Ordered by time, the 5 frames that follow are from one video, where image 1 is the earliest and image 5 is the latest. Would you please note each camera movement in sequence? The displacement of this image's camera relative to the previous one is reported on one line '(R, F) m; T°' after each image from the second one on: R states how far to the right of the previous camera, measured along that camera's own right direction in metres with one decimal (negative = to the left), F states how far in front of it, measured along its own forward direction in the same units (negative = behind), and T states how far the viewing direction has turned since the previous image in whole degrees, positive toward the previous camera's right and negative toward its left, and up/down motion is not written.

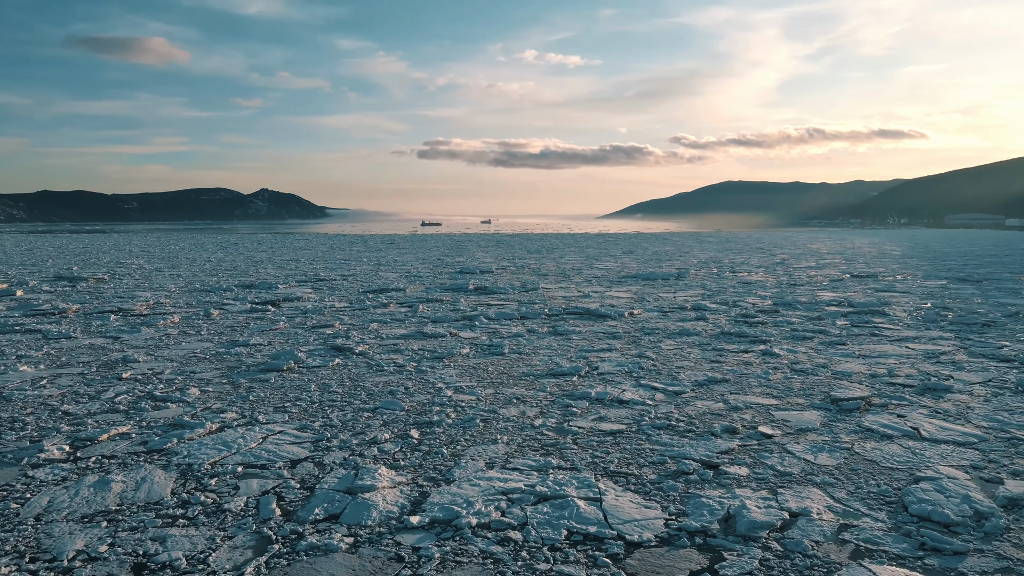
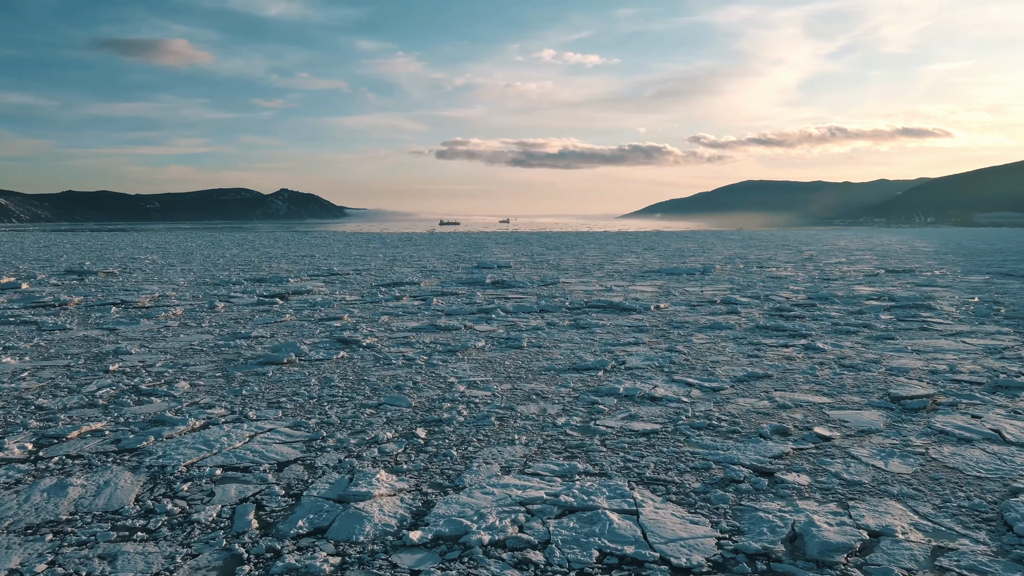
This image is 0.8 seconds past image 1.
(0.0, +0.7) m; -1°
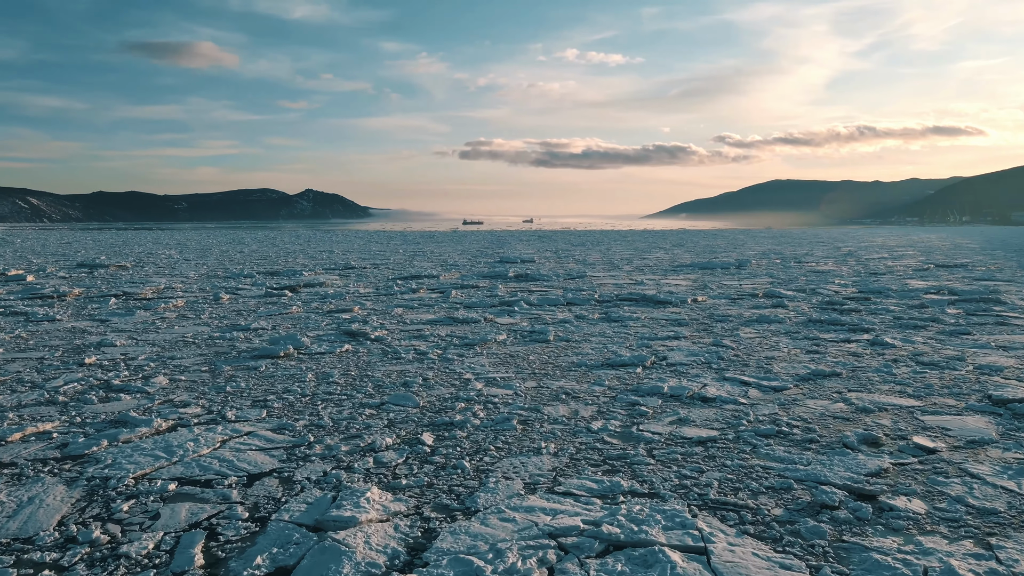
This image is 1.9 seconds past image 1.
(0.0, +0.9) m; -2°
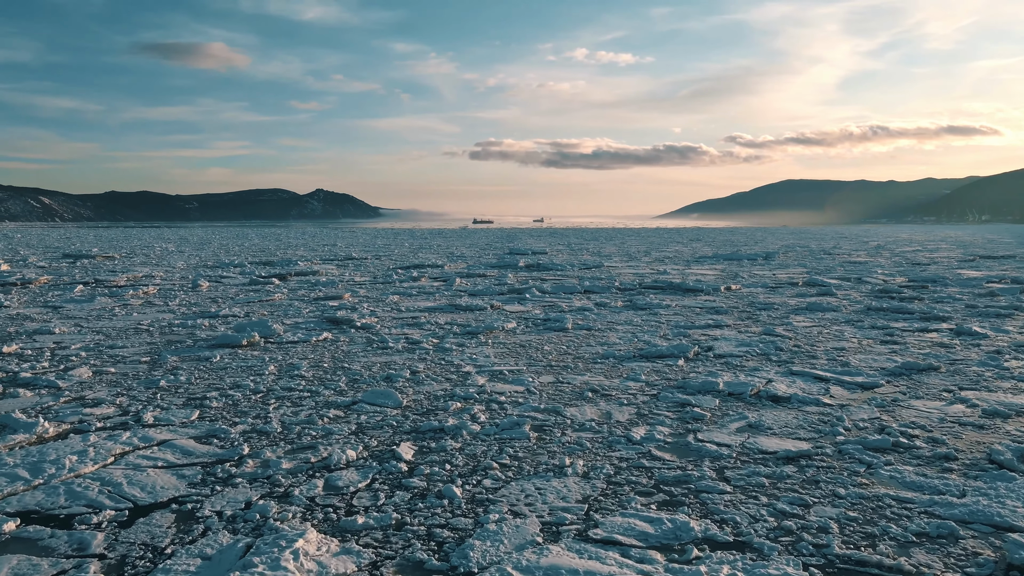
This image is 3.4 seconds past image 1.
(0.0, +1.1) m; -1°
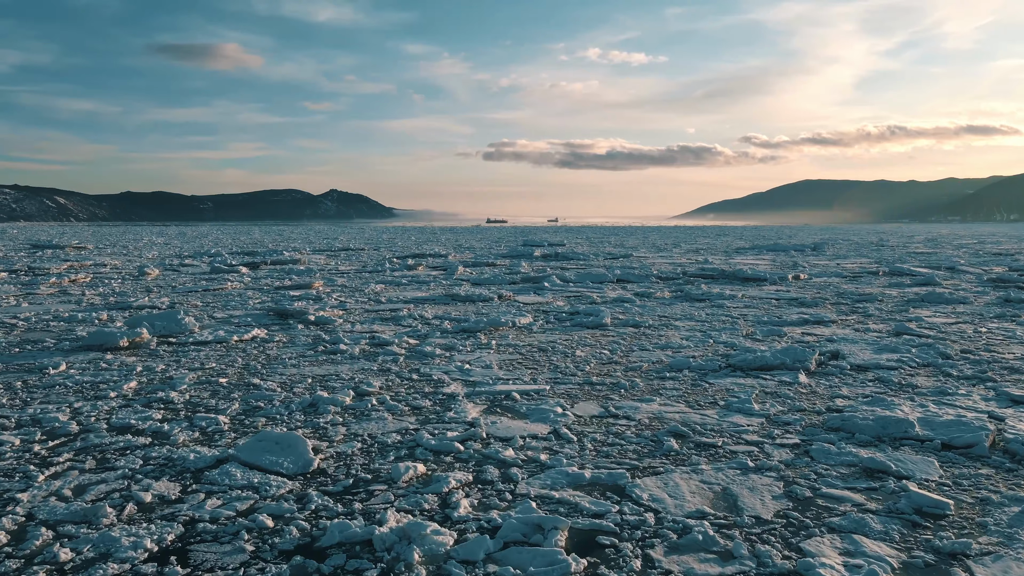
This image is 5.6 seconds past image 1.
(0.0, +1.8) m; -1°
